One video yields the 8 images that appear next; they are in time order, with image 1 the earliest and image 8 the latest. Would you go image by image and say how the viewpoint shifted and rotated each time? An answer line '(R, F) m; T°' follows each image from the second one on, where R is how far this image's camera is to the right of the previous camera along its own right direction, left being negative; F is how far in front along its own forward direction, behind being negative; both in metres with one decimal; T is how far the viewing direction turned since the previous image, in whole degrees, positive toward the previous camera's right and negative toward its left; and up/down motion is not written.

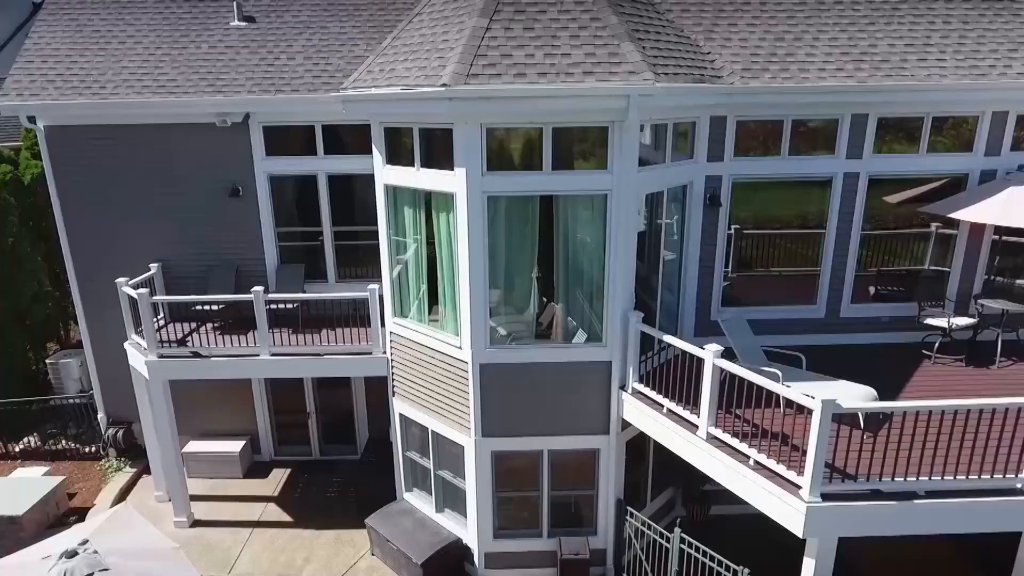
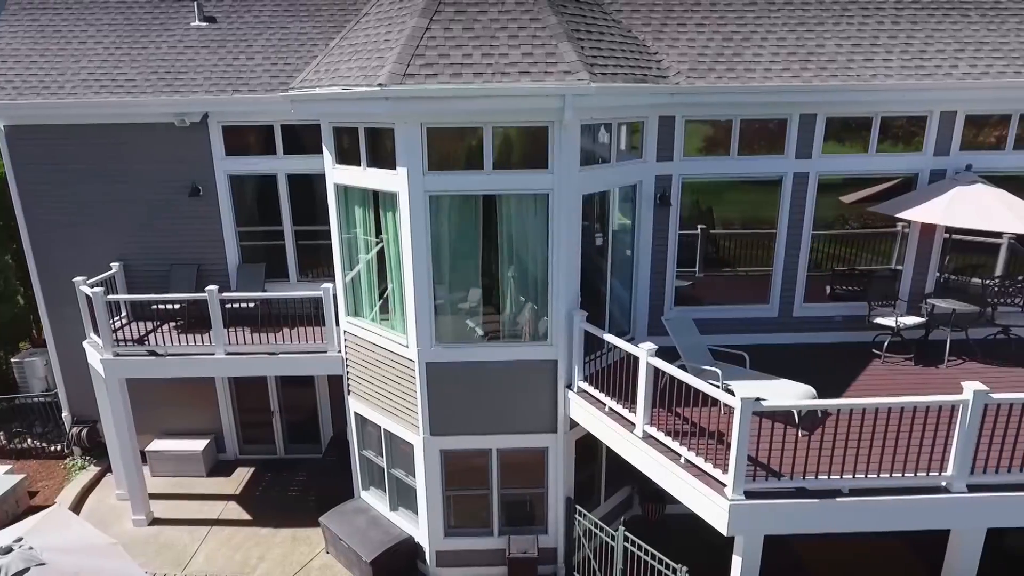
(+0.6, 0.0) m; 0°
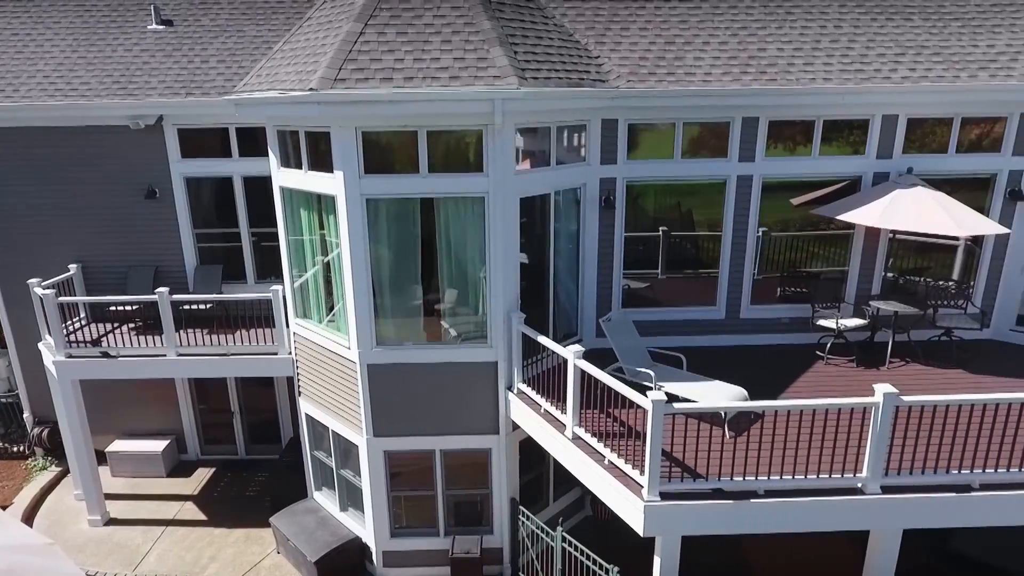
(+0.7, -0.1) m; 0°
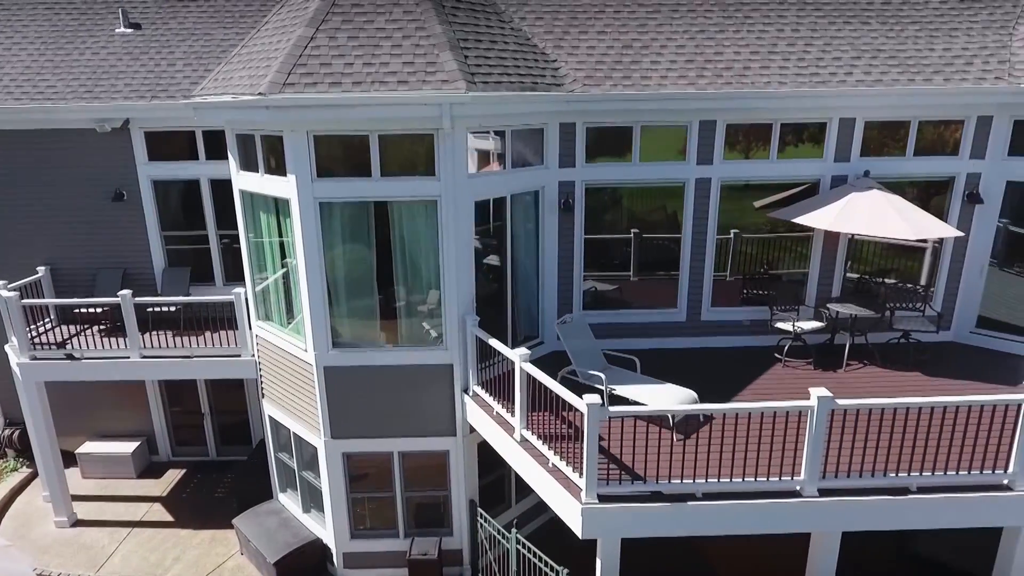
(+0.5, 0.0) m; 0°
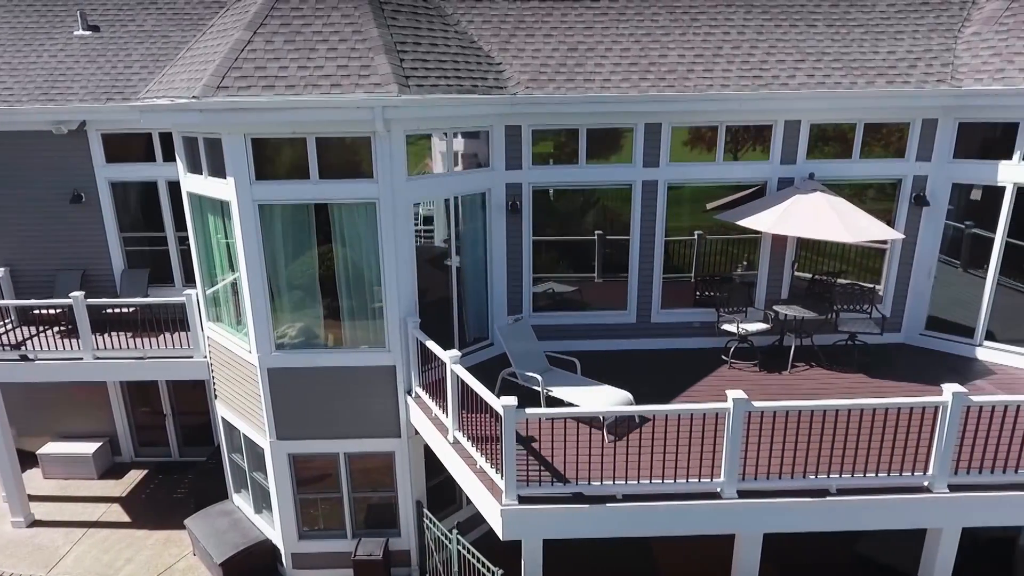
(+0.7, 0.0) m; 0°
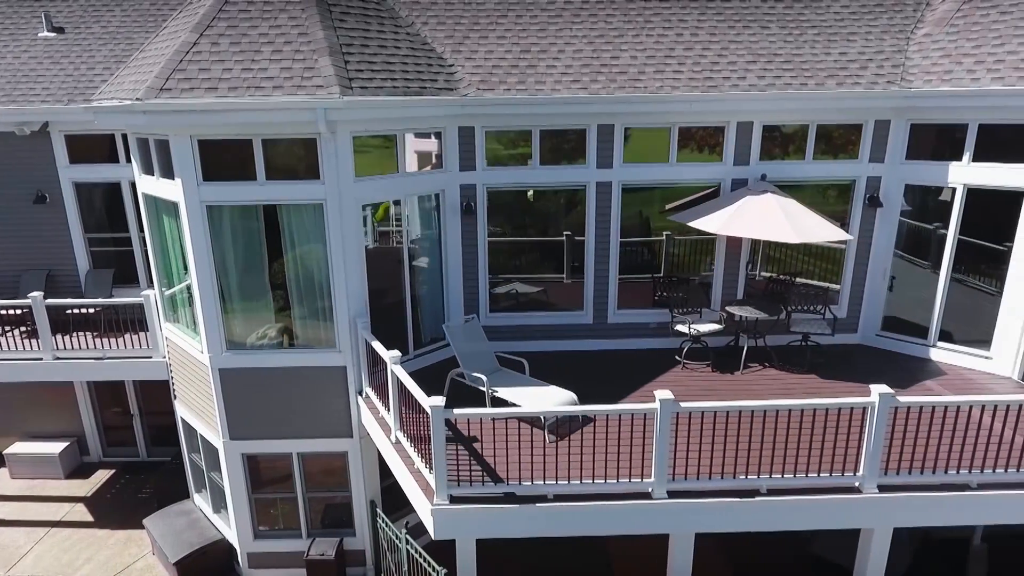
(+0.6, 0.0) m; 0°
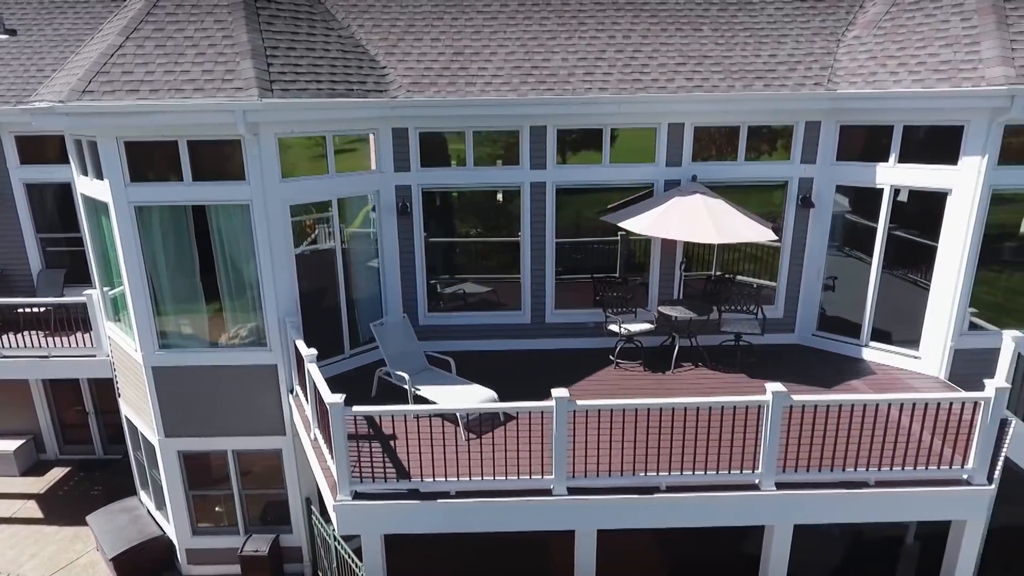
(+0.8, -0.1) m; 0°
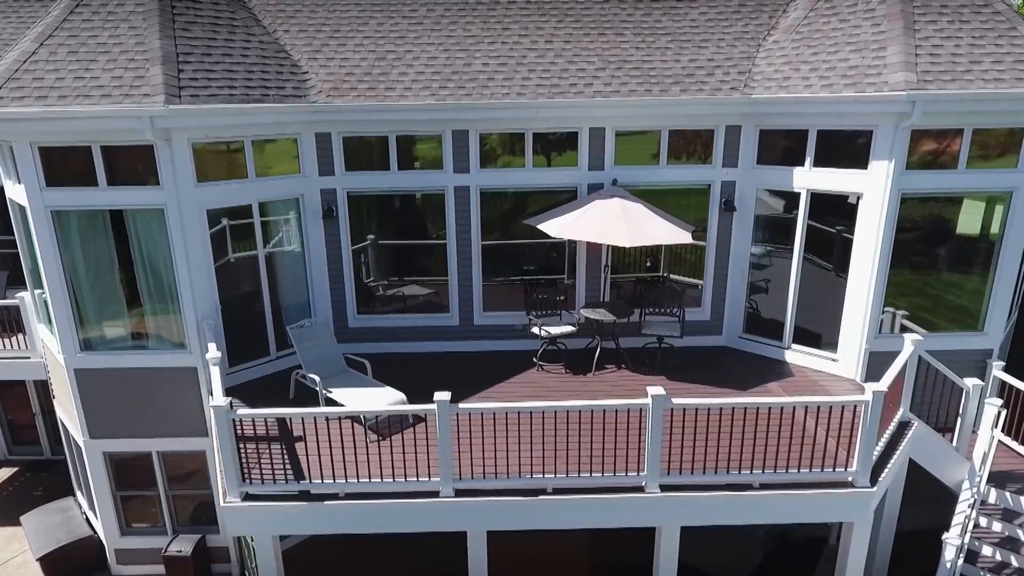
(+1.0, -0.1) m; 0°
